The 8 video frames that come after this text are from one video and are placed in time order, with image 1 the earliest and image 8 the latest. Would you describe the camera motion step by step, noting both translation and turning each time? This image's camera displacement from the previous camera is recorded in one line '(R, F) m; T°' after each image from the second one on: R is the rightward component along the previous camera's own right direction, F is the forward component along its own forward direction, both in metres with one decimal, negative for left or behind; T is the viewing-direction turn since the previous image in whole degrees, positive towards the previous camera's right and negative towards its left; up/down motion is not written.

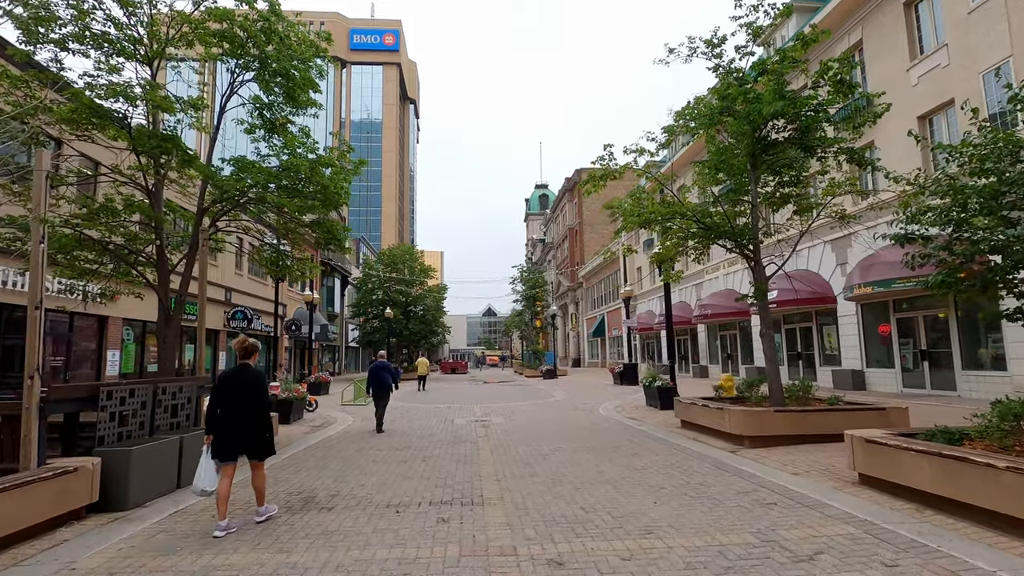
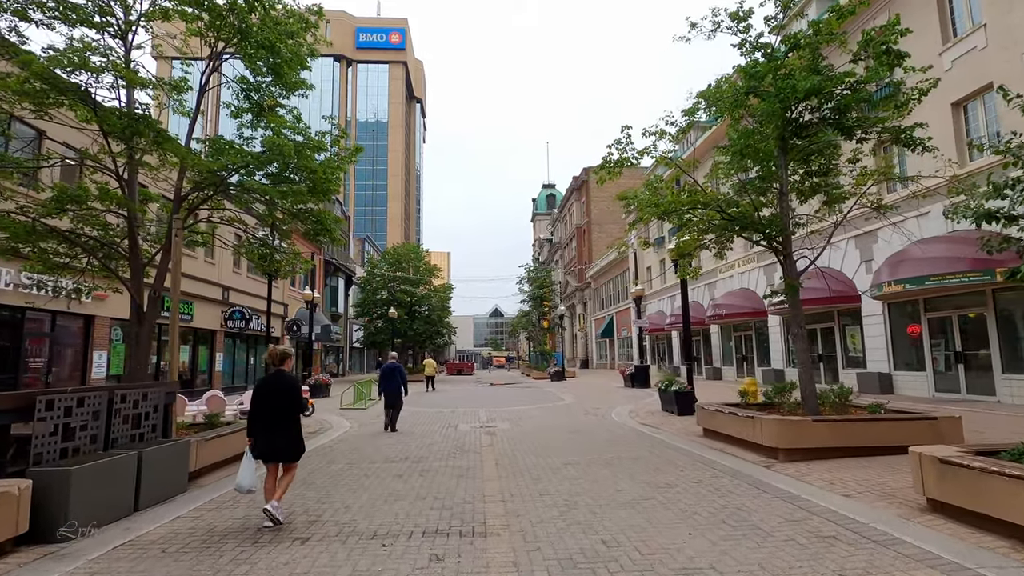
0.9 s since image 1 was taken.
(0.0, +0.9) m; -1°
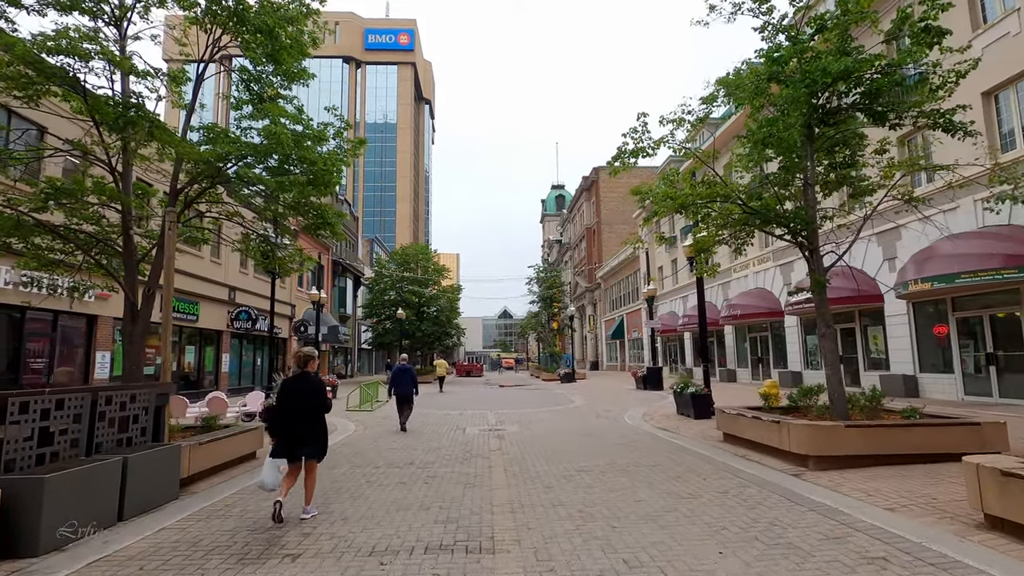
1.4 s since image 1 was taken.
(0.0, +0.5) m; -1°
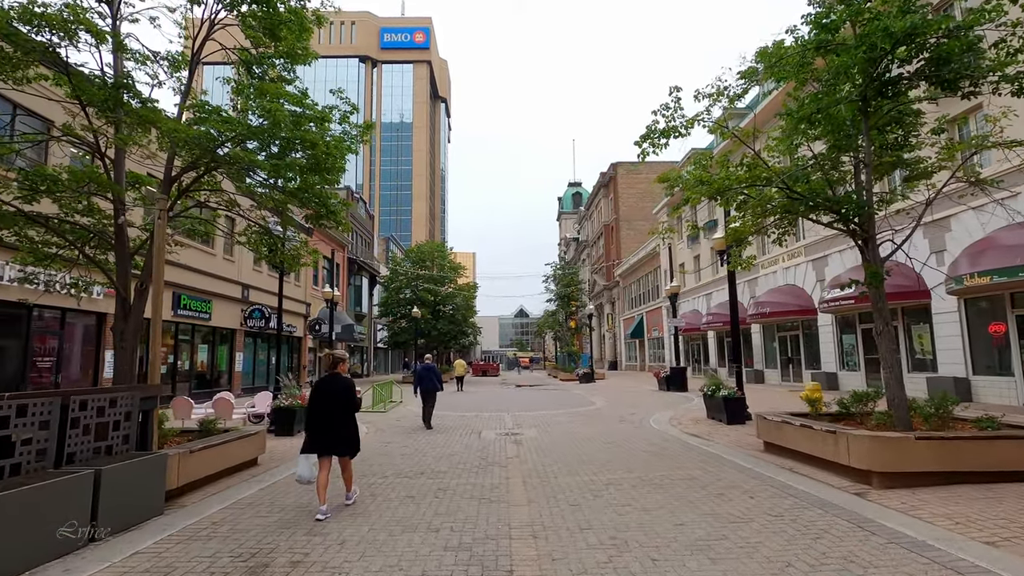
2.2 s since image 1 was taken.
(-0.1, +0.8) m; -2°
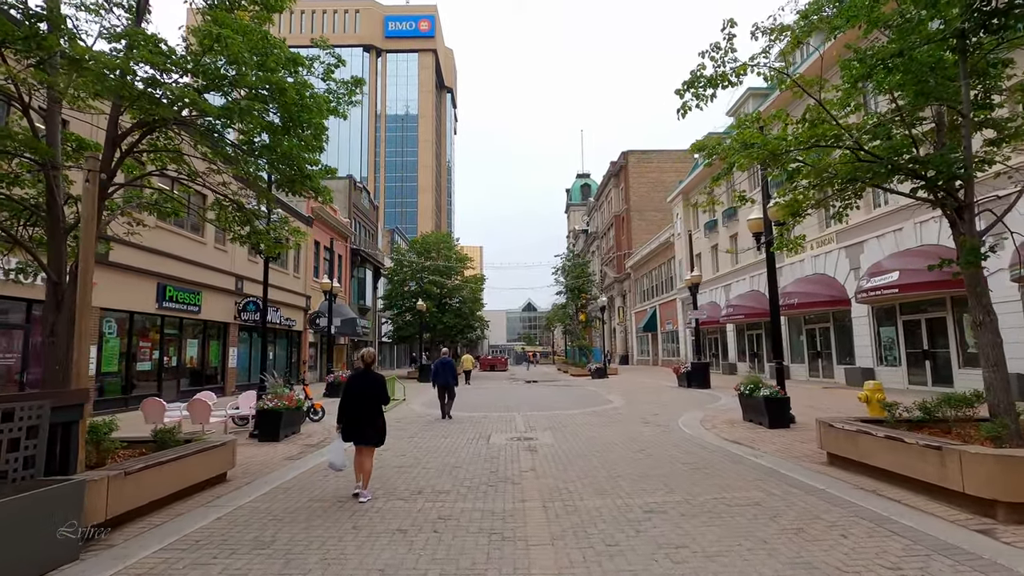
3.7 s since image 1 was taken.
(-0.1, +1.5) m; -1°
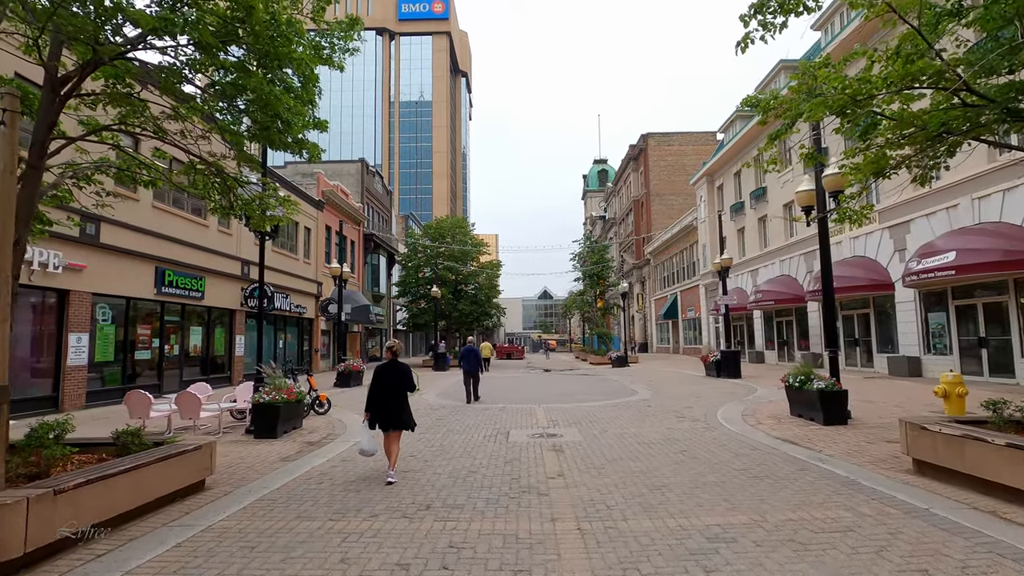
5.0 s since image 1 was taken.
(-0.1, +1.2) m; -2°
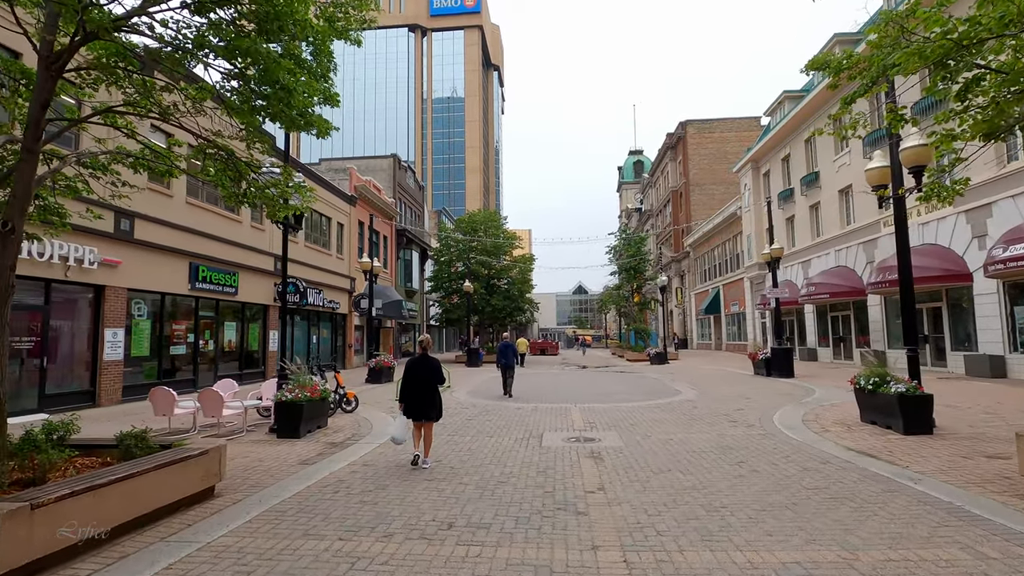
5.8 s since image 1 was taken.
(0.0, +0.8) m; -4°
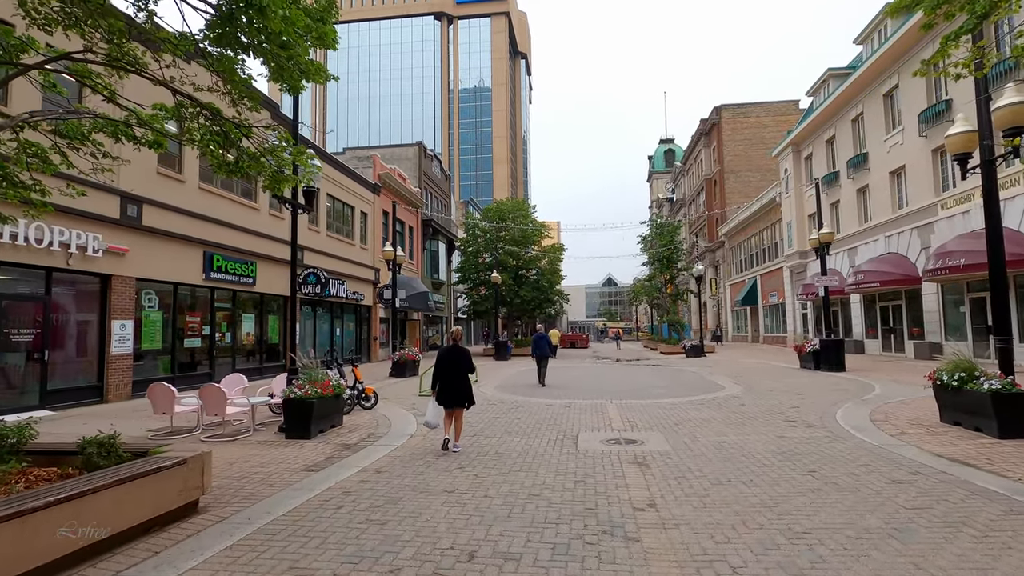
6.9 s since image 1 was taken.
(0.0, +1.0) m; -3°
